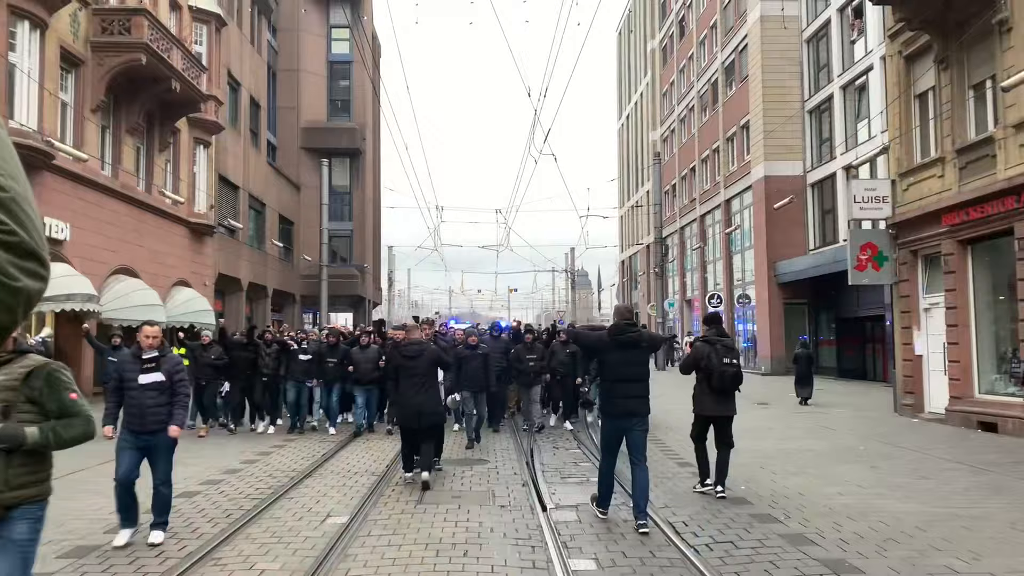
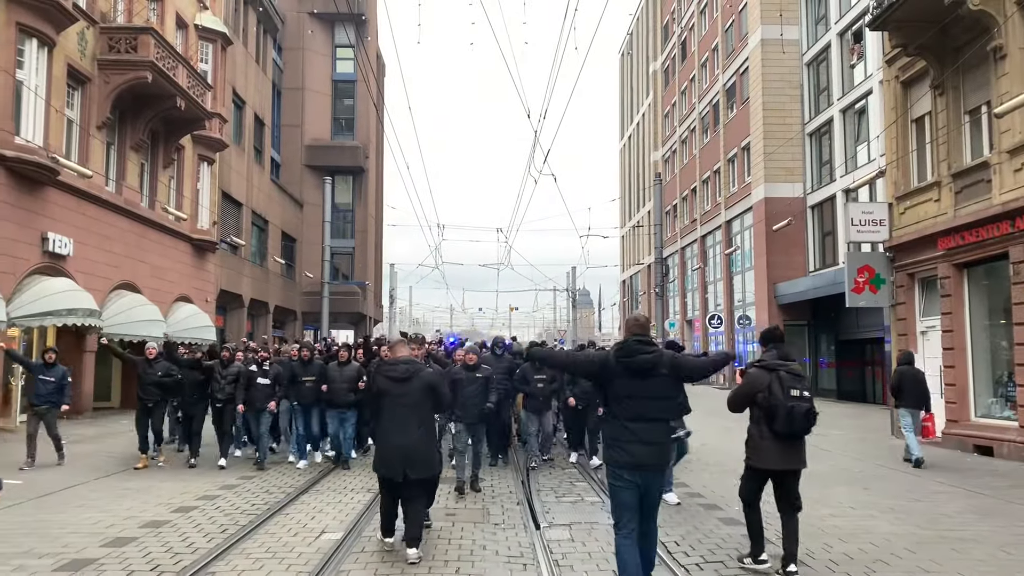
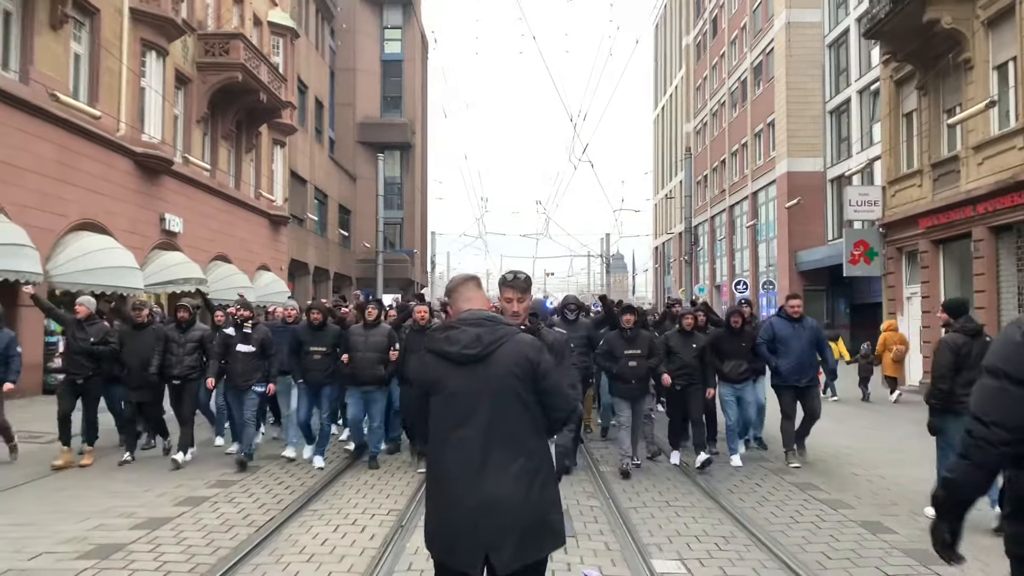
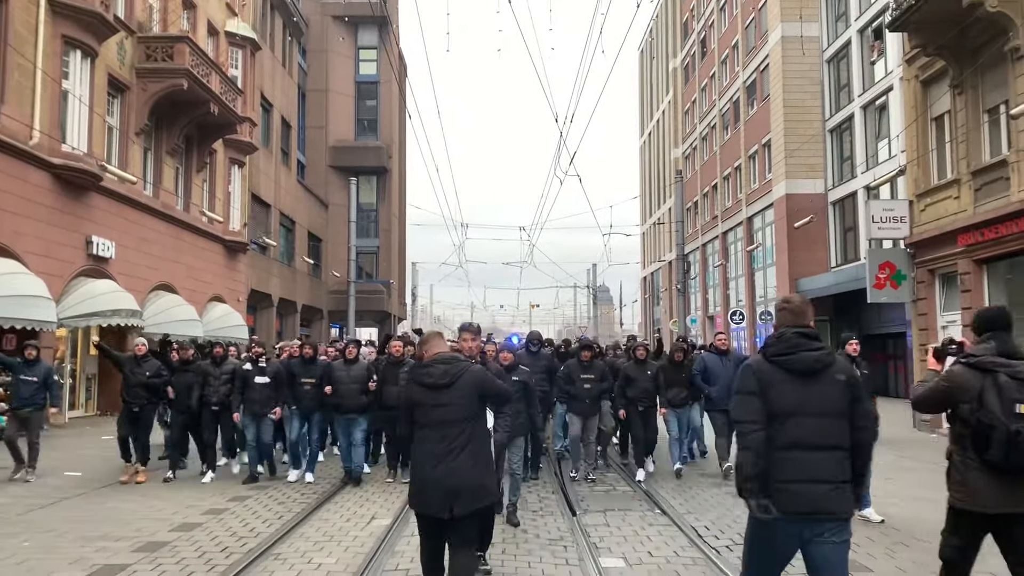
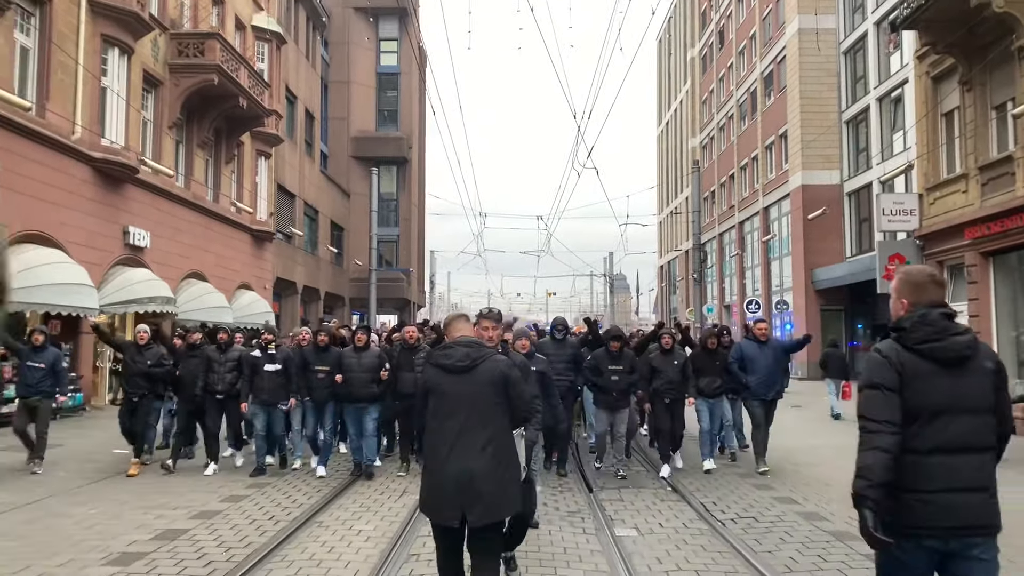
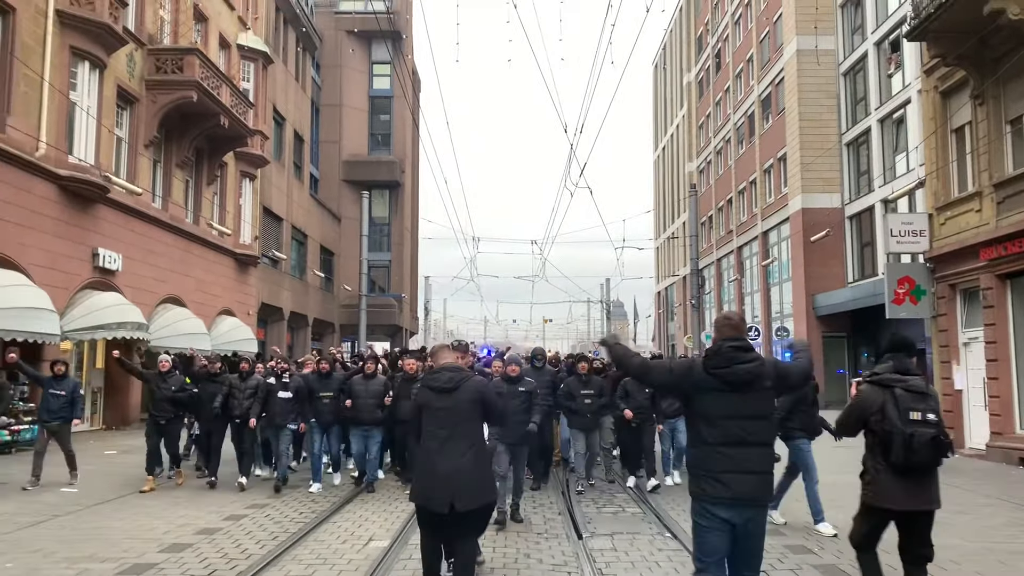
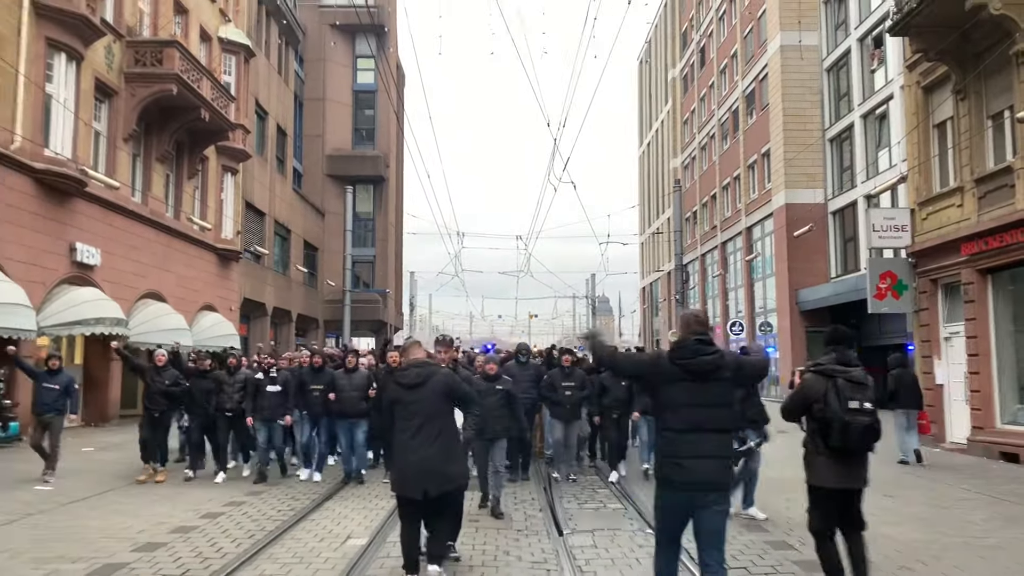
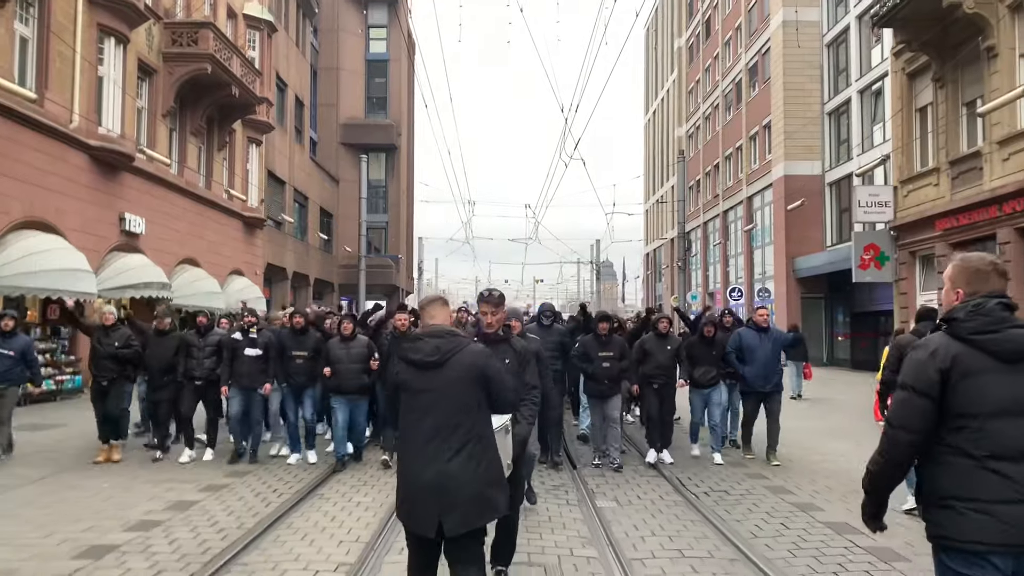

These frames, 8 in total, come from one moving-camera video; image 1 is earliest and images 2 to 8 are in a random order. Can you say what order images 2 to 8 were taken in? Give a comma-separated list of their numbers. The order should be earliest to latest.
2, 7, 6, 4, 5, 8, 3
